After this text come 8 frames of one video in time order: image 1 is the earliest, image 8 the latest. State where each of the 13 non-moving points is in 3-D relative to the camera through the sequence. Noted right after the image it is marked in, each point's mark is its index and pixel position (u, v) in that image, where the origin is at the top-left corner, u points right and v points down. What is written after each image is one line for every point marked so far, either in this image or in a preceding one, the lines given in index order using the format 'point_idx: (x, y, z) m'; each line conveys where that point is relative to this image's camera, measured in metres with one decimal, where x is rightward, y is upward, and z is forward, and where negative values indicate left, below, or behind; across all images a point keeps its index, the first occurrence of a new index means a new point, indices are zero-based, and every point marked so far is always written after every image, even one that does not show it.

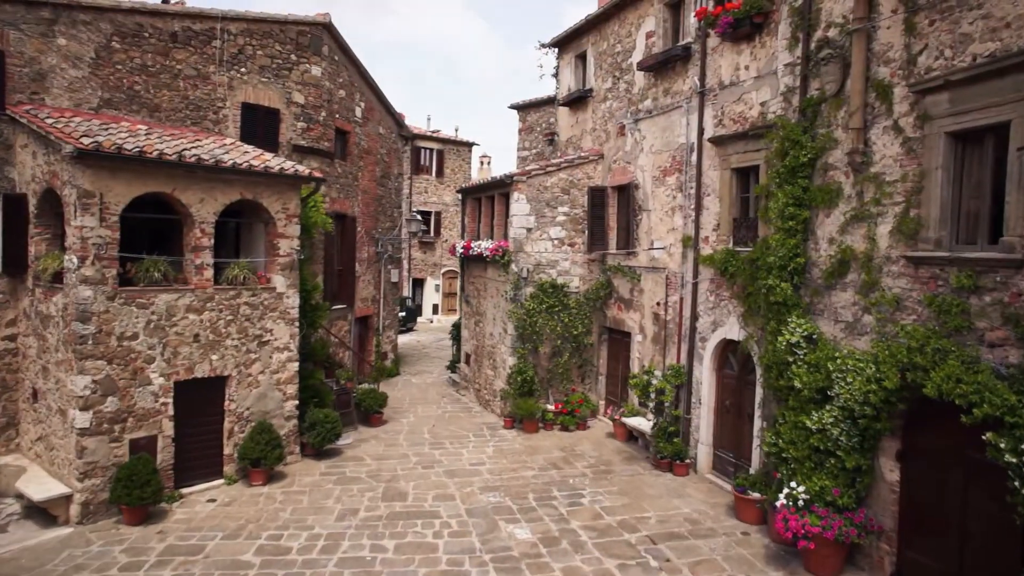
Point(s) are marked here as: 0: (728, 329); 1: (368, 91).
0: (+1.9, -0.4, +8.1) m
1: (-2.0, +2.8, +13.0) m
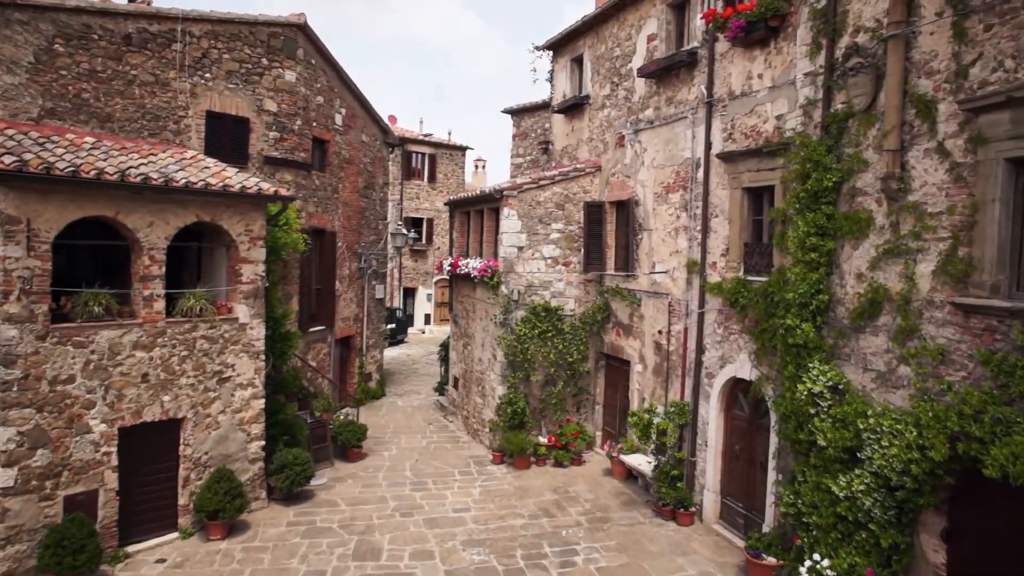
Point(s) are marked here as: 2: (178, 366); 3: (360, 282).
0: (+1.8, -0.6, +7.3) m
1: (-2.1, +2.5, +12.2) m
2: (-2.6, -0.6, +7.2) m
3: (-2.2, +0.1, +13.0) m
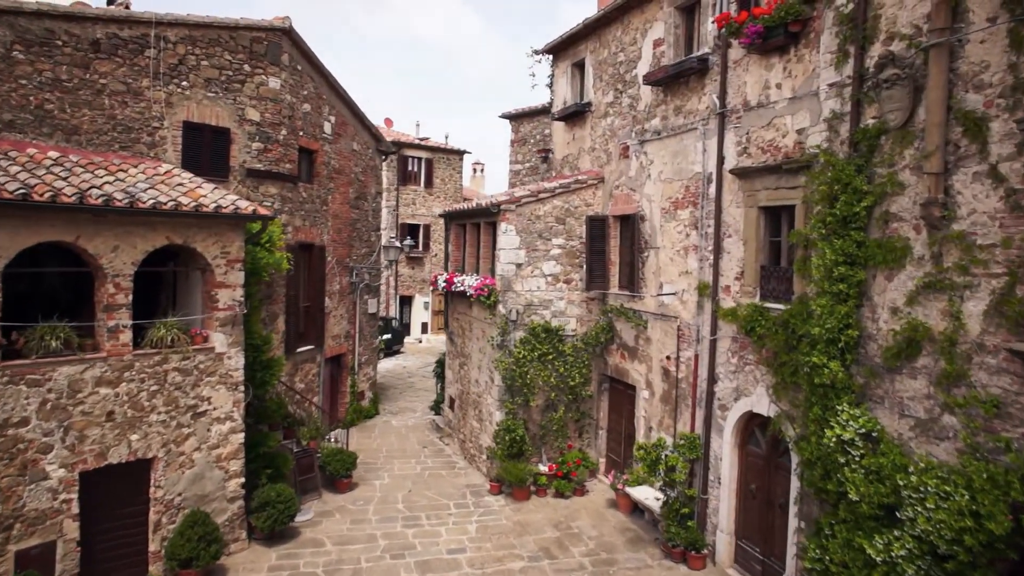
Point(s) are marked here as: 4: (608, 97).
0: (+1.8, -0.8, +6.8) m
1: (-2.2, +2.3, +11.6) m
2: (-2.6, -0.8, +6.6) m
3: (-2.2, -0.1, +12.4) m
4: (+1.0, +2.1, +9.8) m
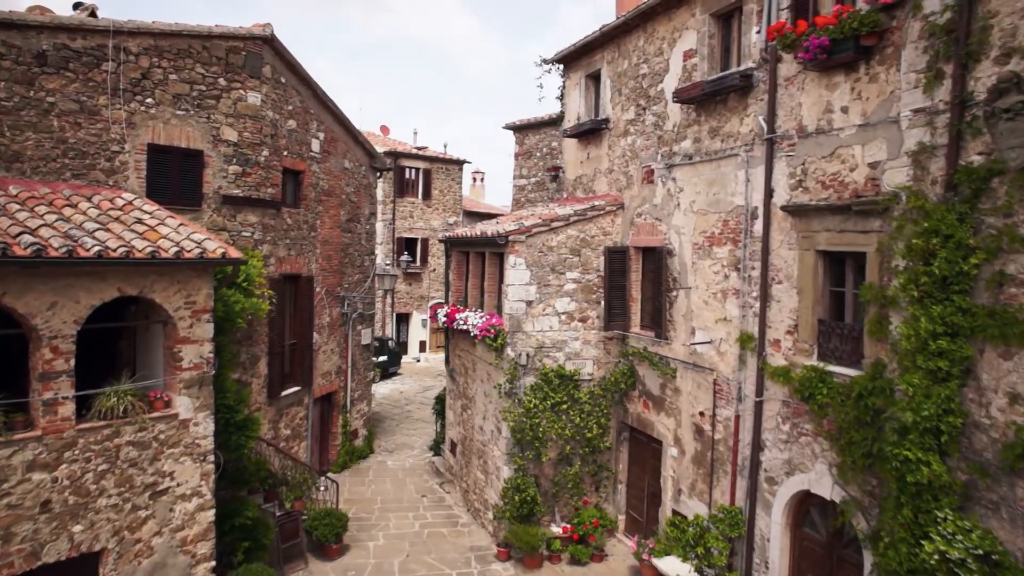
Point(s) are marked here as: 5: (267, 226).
0: (+1.9, -1.2, +5.7) m
1: (-2.1, +2.0, +10.5) m
2: (-2.5, -1.2, +5.5) m
3: (-2.1, -0.5, +11.4) m
4: (+1.1, +1.7, +8.8) m
5: (-2.4, +0.6, +8.9) m
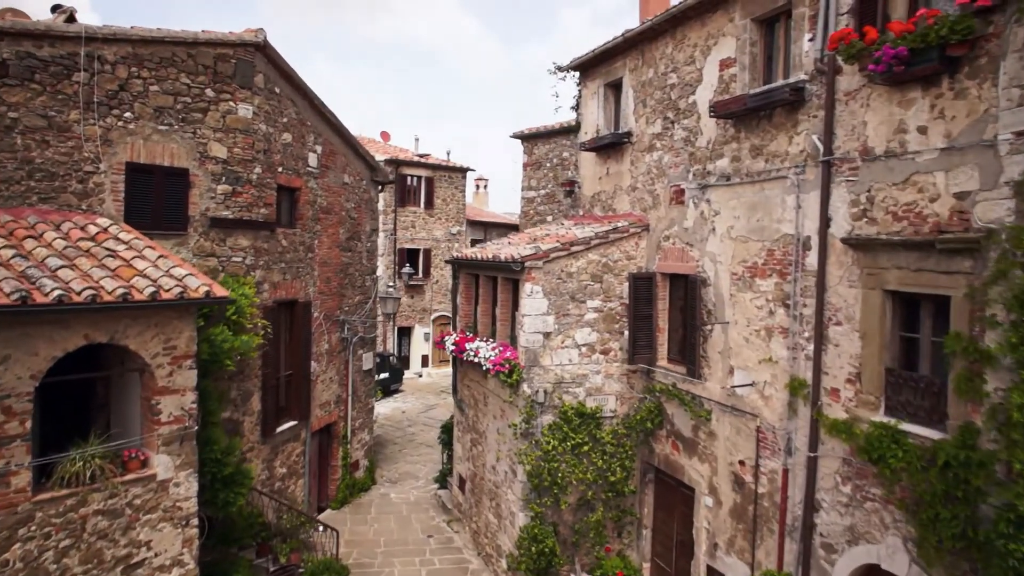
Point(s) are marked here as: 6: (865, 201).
0: (+2.0, -1.5, +5.0) m
1: (-2.0, +1.7, +9.8) m
2: (-2.4, -1.4, +4.8) m
3: (-2.0, -0.8, +10.6) m
4: (+1.3, +1.4, +8.0) m
5: (-2.3, +0.3, +8.2) m
6: (+2.0, +0.5, +5.2) m
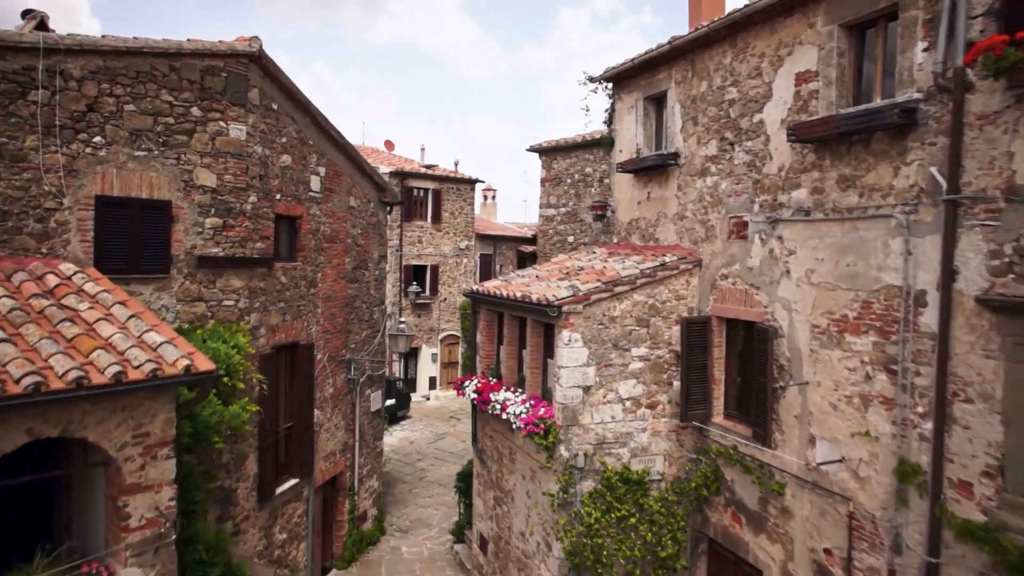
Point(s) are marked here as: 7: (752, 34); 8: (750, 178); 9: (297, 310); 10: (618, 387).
0: (+2.3, -1.8, +3.9) m
1: (-1.7, +1.3, +8.8) m
2: (-2.1, -1.8, +3.7) m
3: (-1.7, -1.1, +9.6) m
4: (+1.5, +1.1, +7.0) m
5: (-2.0, 0.0, +7.1) m
6: (+2.3, +0.2, +4.1) m
7: (+1.7, +1.8, +6.3) m
8: (+1.7, +0.8, +6.4) m
9: (-1.9, -0.2, +8.0) m
10: (+0.8, -0.7, +6.9) m
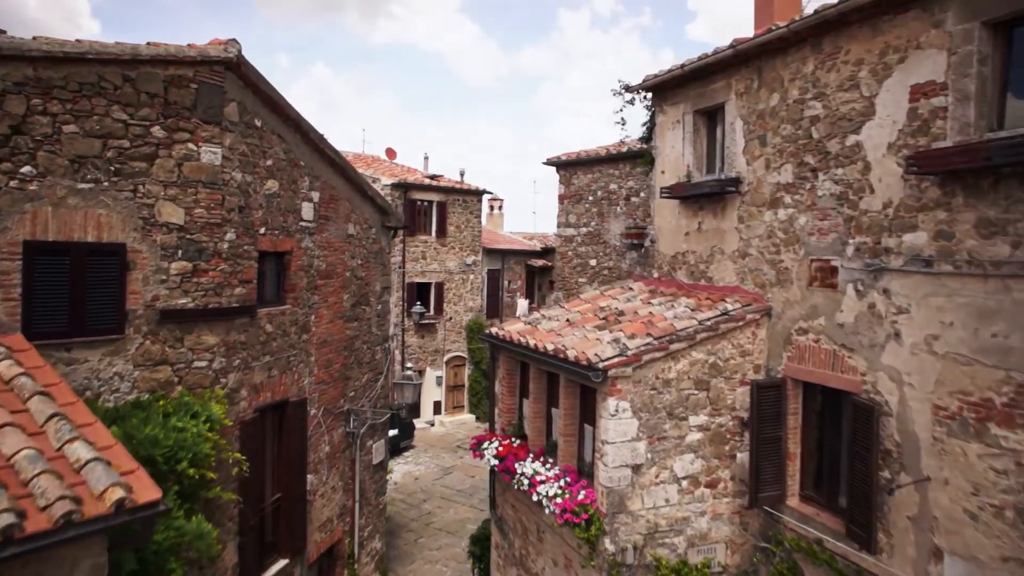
0: (+2.5, -2.1, +2.7) m
1: (-1.5, +1.0, +7.5) m
2: (-1.9, -2.1, +2.5) m
3: (-1.5, -1.5, +8.3) m
4: (+1.7, +0.7, +5.8) m
5: (-1.8, -0.4, +5.9) m
6: (+2.5, -0.2, +2.9) m
7: (+1.9, +1.4, +5.1) m
8: (+1.9, +0.4, +5.2) m
9: (-1.7, -0.6, +6.7) m
10: (+1.0, -1.1, +5.7) m
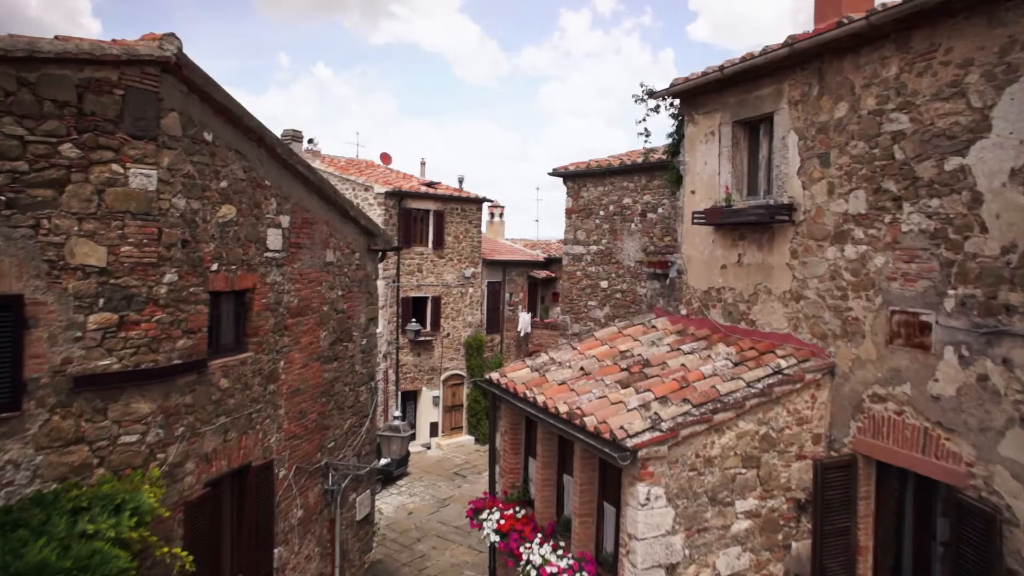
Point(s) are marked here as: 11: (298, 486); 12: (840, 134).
0: (+2.5, -2.4, +1.6) m
1: (-1.5, +0.7, +6.4) m
2: (-1.9, -2.4, +1.4) m
3: (-1.5, -1.8, +7.2) m
4: (+1.7, +0.4, +4.7) m
5: (-1.8, -0.6, +4.8) m
6: (+2.5, -0.5, +1.8) m
7: (+1.9, +1.1, +4.0) m
8: (+1.9, +0.1, +4.1) m
9: (-1.6, -0.8, +5.6) m
10: (+1.0, -1.4, +4.6) m
11: (-1.5, -1.4, +6.6) m
12: (+1.7, +0.8, +4.7) m
